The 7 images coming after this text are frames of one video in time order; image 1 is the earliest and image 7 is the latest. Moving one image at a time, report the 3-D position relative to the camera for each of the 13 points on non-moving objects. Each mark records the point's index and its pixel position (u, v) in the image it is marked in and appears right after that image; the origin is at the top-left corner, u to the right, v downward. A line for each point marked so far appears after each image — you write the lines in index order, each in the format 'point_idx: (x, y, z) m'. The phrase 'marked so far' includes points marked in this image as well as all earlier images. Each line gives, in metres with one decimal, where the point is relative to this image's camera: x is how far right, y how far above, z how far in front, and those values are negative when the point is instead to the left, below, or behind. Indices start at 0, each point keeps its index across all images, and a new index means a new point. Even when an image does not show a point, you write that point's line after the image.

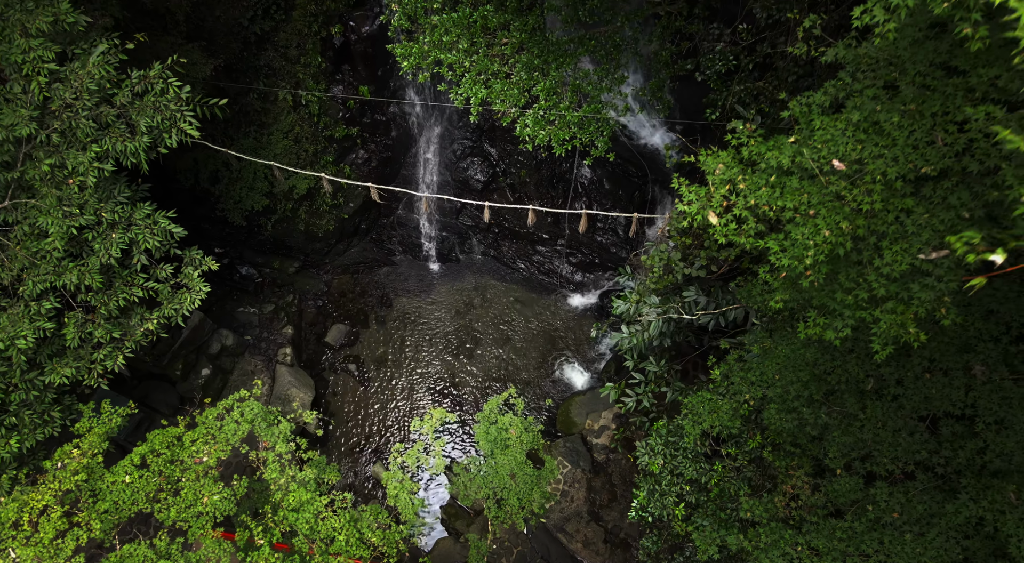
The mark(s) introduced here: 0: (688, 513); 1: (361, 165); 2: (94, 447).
0: (+2.8, -3.8, +9.2) m
1: (-4.7, +3.8, +17.6) m
2: (-6.2, -2.5, +8.5) m
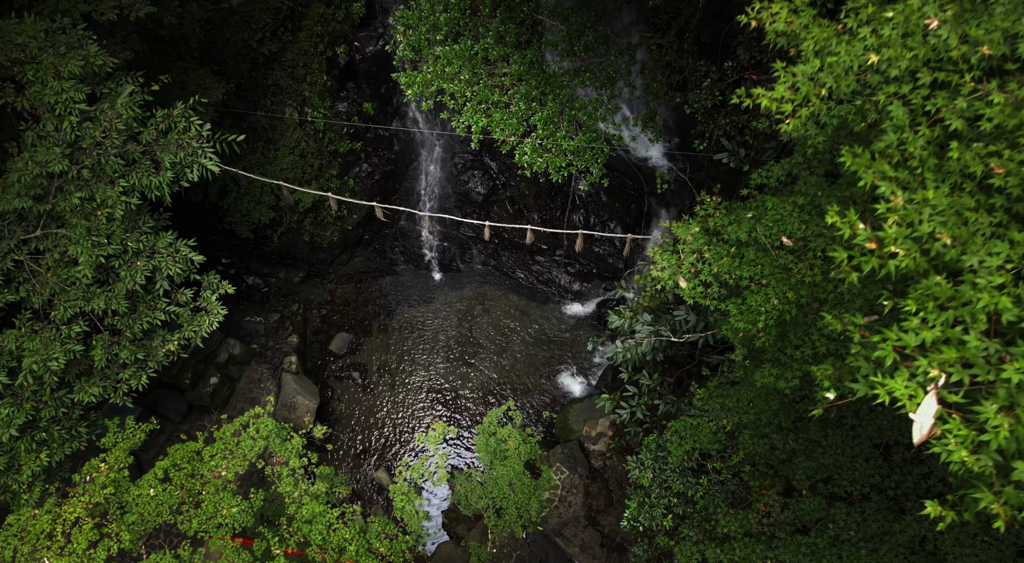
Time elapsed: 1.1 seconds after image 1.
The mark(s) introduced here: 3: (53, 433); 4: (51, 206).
0: (+2.8, -4.2, +9.8) m
1: (-4.8, +3.4, +18.2) m
2: (-6.3, -2.9, +9.1) m
3: (-7.5, -2.5, +9.2) m
4: (-7.3, +1.2, +9.0) m
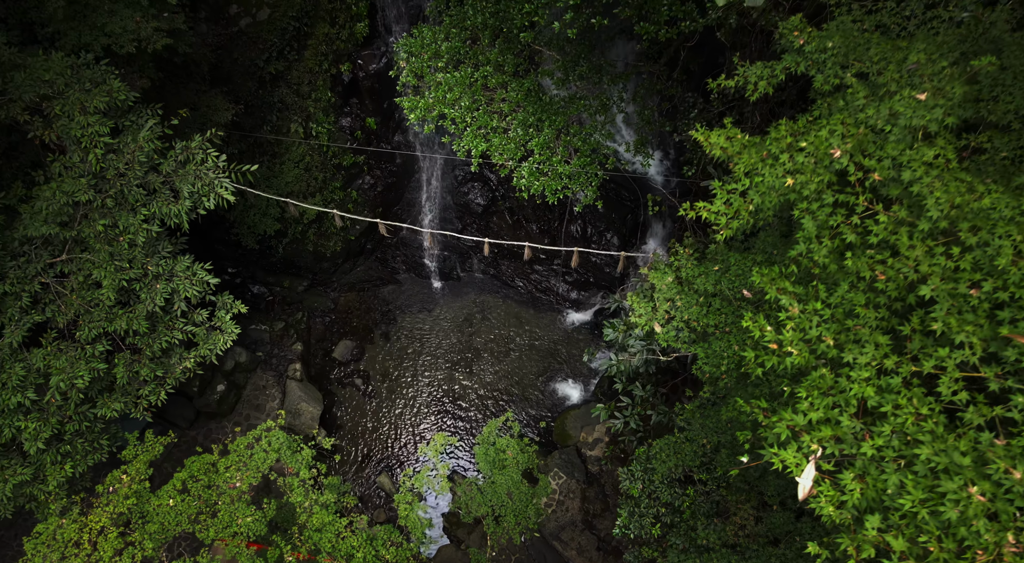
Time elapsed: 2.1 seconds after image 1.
0: (+2.8, -4.6, +10.4) m
1: (-4.8, +3.0, +18.8) m
2: (-6.3, -3.3, +9.7) m
3: (-7.5, -2.8, +9.8) m
4: (-7.4, +0.8, +9.6) m
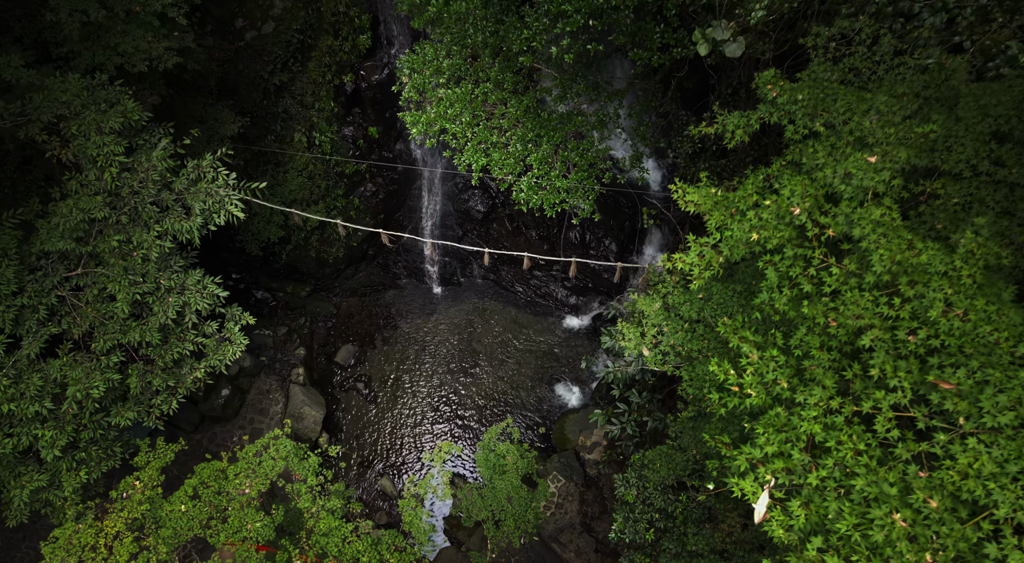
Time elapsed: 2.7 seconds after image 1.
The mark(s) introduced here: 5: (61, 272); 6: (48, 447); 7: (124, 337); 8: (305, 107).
0: (+2.8, -4.8, +10.7) m
1: (-4.8, +2.8, +19.2) m
2: (-6.3, -3.5, +10.0) m
3: (-7.5, -3.1, +10.2) m
4: (-7.4, +0.6, +10.0) m
5: (-7.9, +0.2, +9.9) m
6: (-7.8, -2.8, +9.5) m
7: (-6.9, -1.0, +10.0) m
8: (-6.2, +5.2, +17.1) m
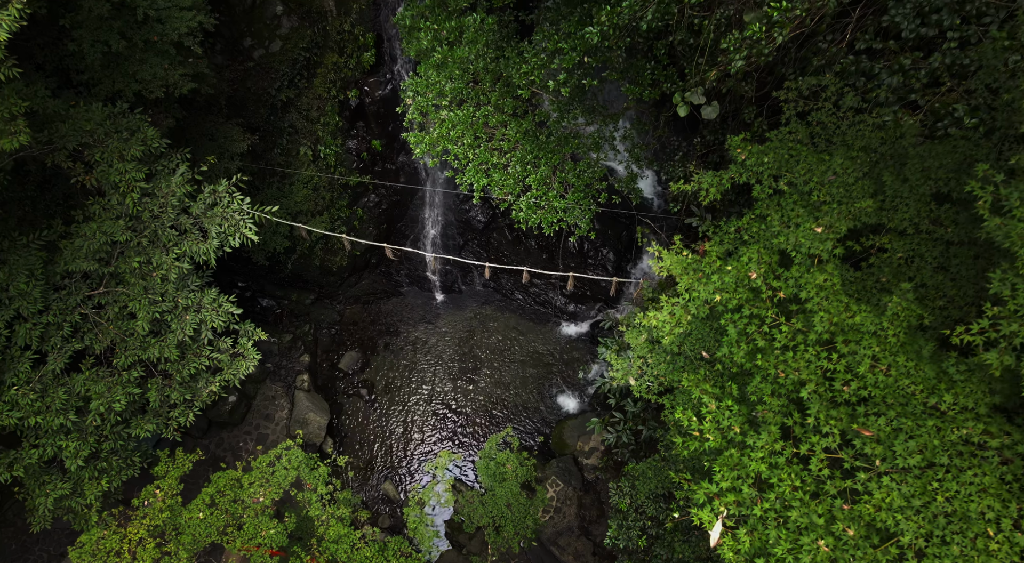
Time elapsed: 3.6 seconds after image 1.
0: (+2.7, -5.2, +11.3) m
1: (-4.8, +2.4, +19.7) m
2: (-6.3, -3.9, +10.6) m
3: (-7.5, -3.4, +10.7) m
4: (-7.4, +0.2, +10.5) m
5: (-7.9, -0.2, +10.4) m
6: (-7.8, -3.1, +10.0) m
7: (-6.9, -1.3, +10.6) m
8: (-6.2, +4.9, +17.7) m
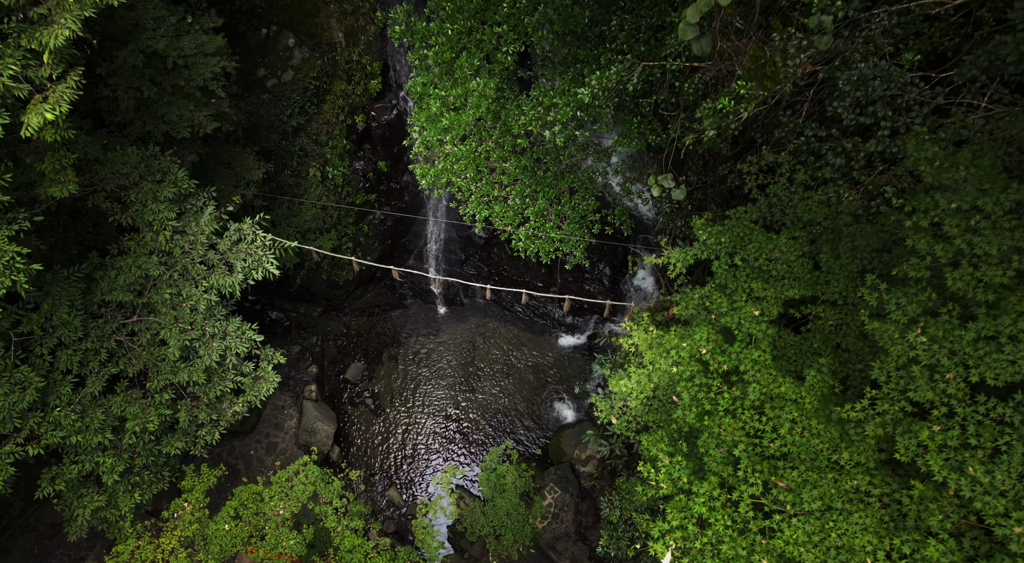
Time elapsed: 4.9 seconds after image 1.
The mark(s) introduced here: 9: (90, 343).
0: (+2.7, -5.8, +12.2) m
1: (-4.8, +1.8, +20.7) m
2: (-6.4, -4.5, +11.5) m
3: (-7.5, -4.0, +11.7) m
4: (-7.4, -0.4, +11.5) m
5: (-7.9, -0.8, +11.4) m
6: (-7.8, -3.7, +11.0) m
7: (-6.9, -1.9, +11.5) m
8: (-6.2, +4.3, +18.6) m
9: (-8.3, -1.2, +11.1) m
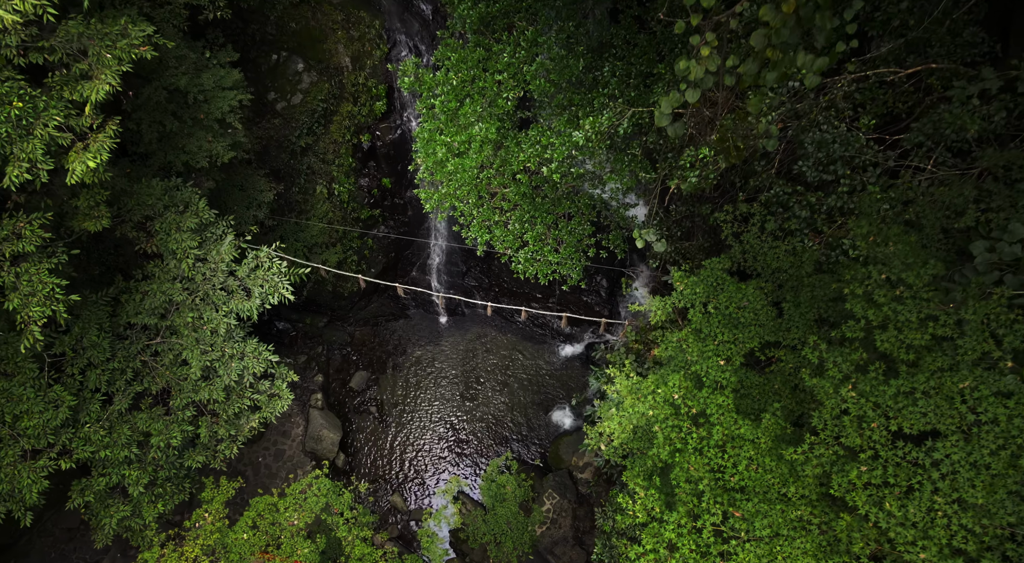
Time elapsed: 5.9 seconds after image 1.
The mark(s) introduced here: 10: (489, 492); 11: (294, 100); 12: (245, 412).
0: (+2.7, -6.3, +13.0) m
1: (-4.8, +1.2, +21.5) m
2: (-6.4, -5.0, +12.3) m
3: (-7.5, -4.6, +12.4) m
4: (-7.4, -0.9, +12.3) m
5: (-7.9, -1.3, +12.2) m
6: (-7.8, -4.2, +11.8) m
7: (-6.9, -2.5, +12.3) m
8: (-6.2, +3.7, +19.4) m
9: (-8.3, -1.8, +11.9) m
10: (-0.7, -5.8, +15.8) m
11: (-7.0, +5.7, +18.3) m
12: (-6.2, -3.0, +13.1) m
